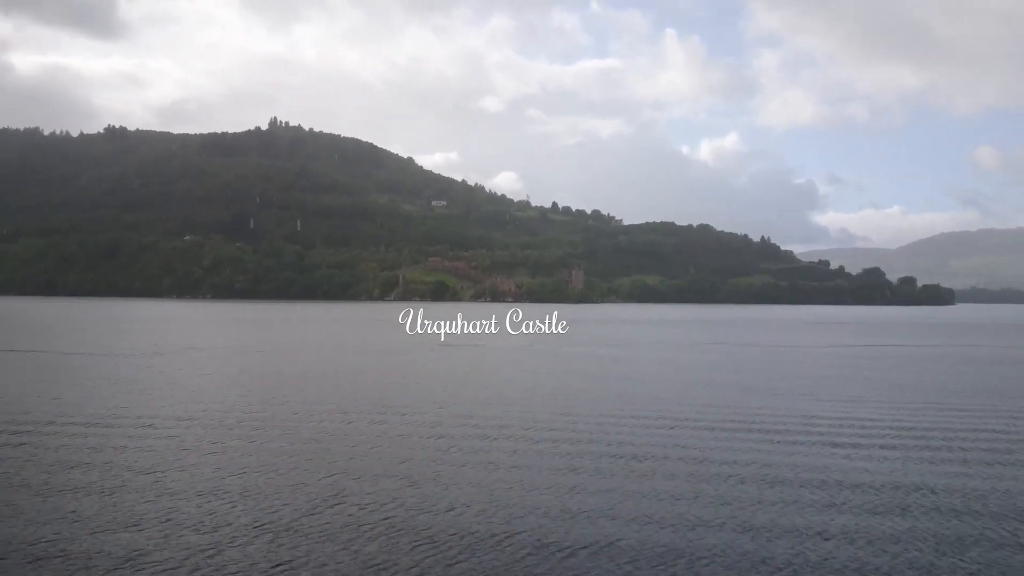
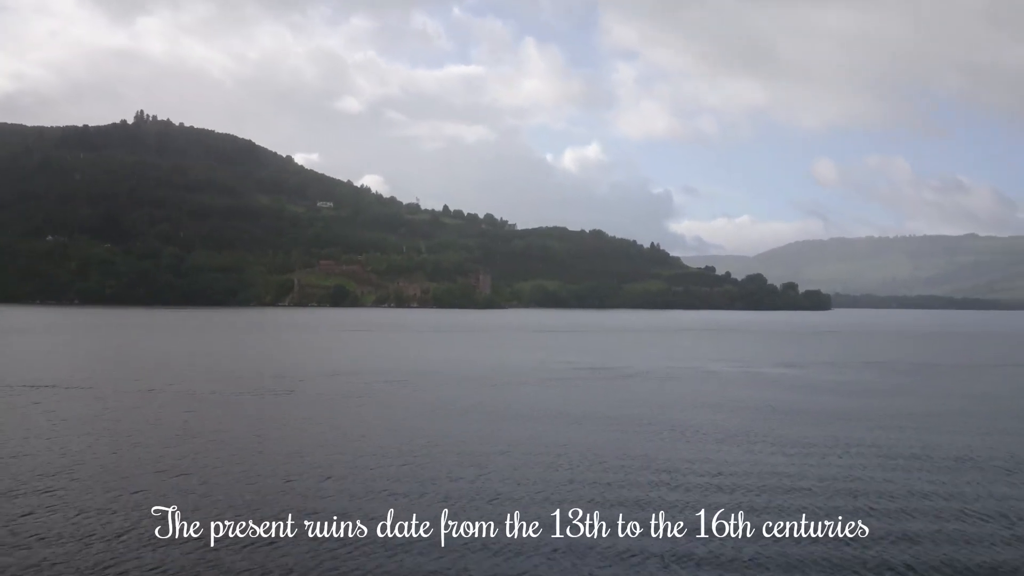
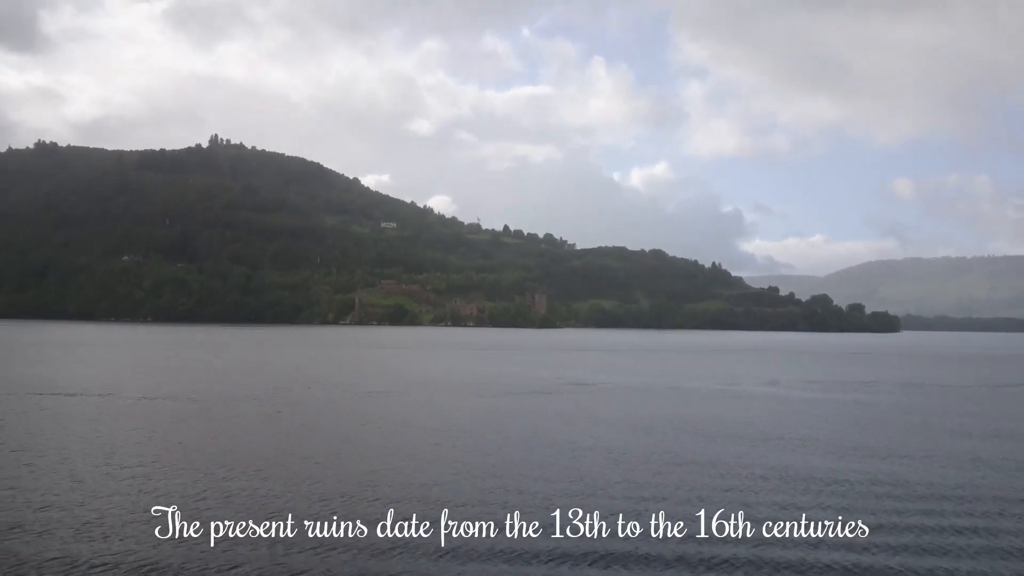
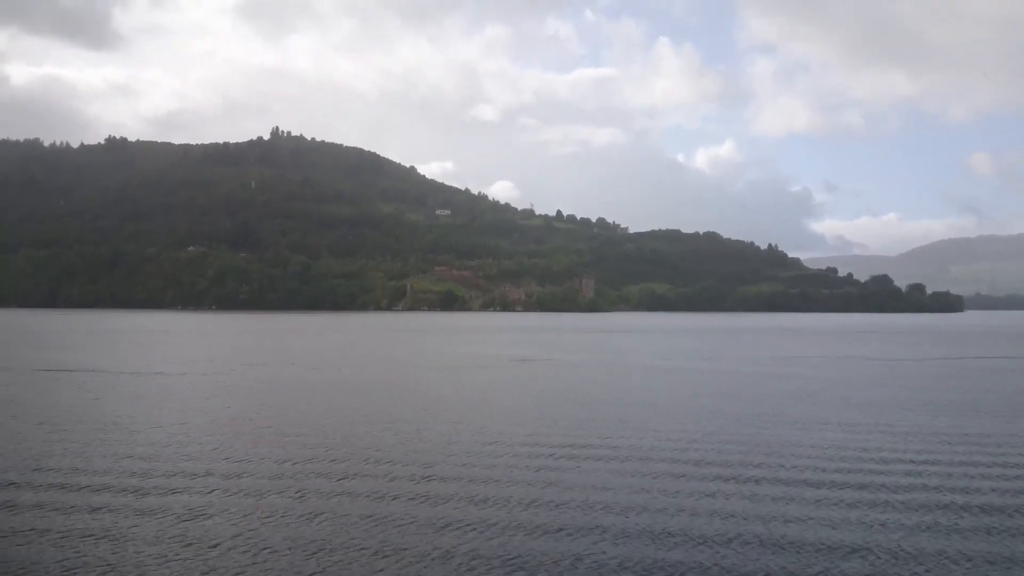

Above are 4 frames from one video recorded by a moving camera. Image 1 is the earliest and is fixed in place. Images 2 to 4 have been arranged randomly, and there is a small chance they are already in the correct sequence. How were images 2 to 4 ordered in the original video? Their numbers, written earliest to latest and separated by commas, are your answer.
4, 3, 2
